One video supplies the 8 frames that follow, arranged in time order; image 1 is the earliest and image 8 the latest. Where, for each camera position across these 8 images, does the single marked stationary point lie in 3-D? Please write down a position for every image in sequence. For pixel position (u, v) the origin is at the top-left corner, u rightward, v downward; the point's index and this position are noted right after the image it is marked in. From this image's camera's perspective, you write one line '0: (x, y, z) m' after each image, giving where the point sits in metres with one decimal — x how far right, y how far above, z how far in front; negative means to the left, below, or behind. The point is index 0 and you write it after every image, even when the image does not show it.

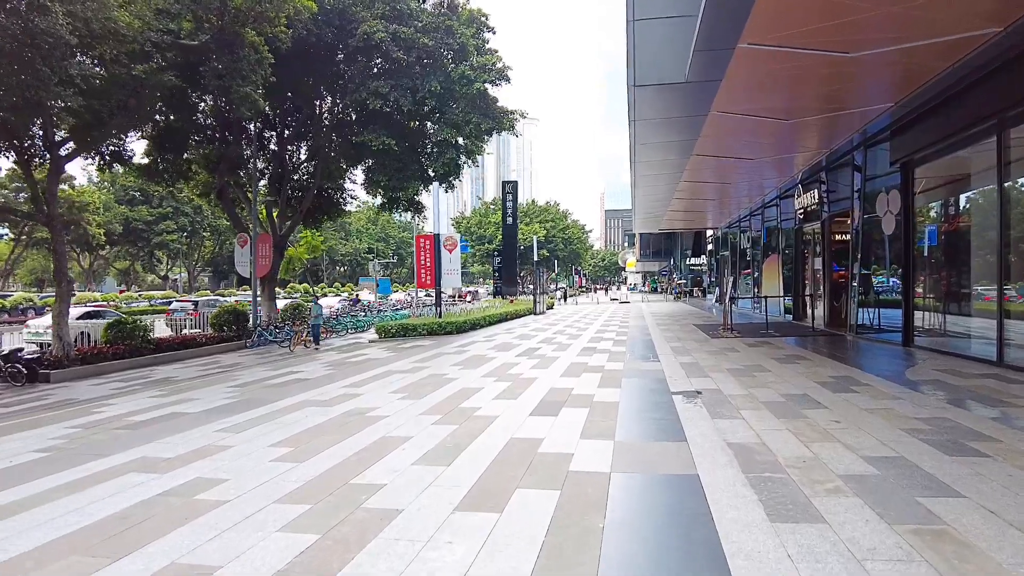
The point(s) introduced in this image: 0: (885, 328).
0: (+8.1, -0.9, +14.2) m
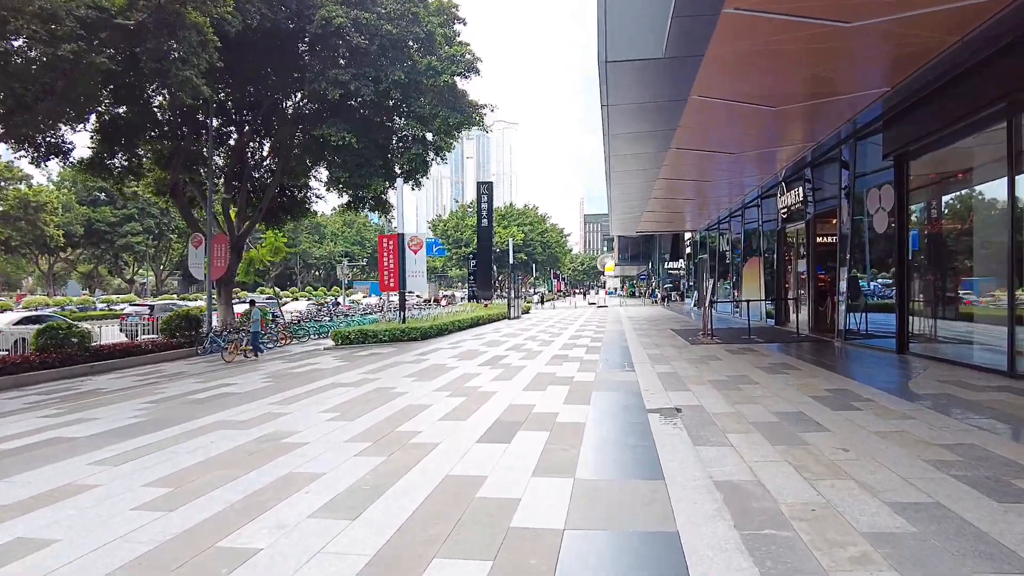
0: (+7.4, -0.9, +13.3) m
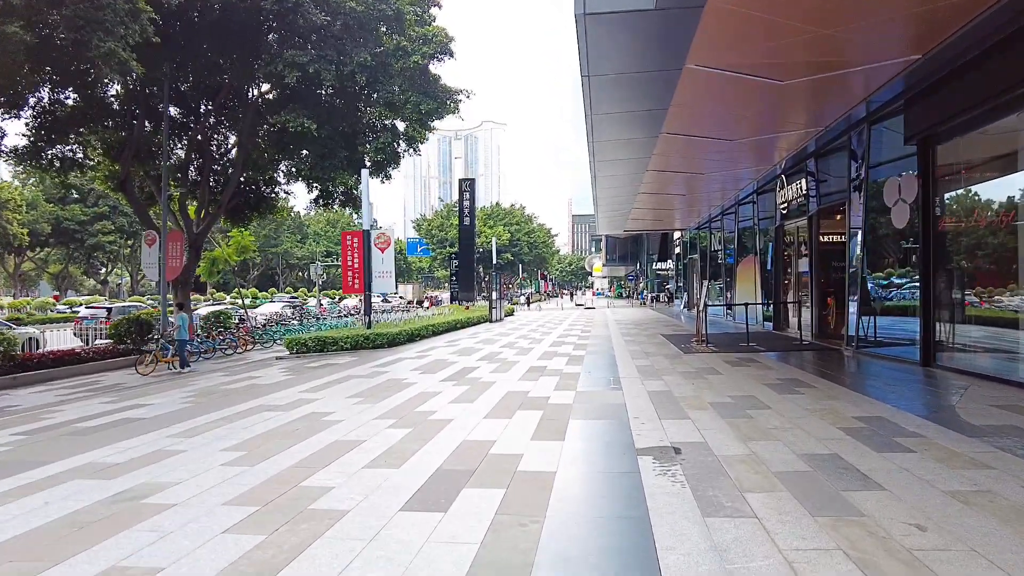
0: (+6.9, -1.0, +12.0) m
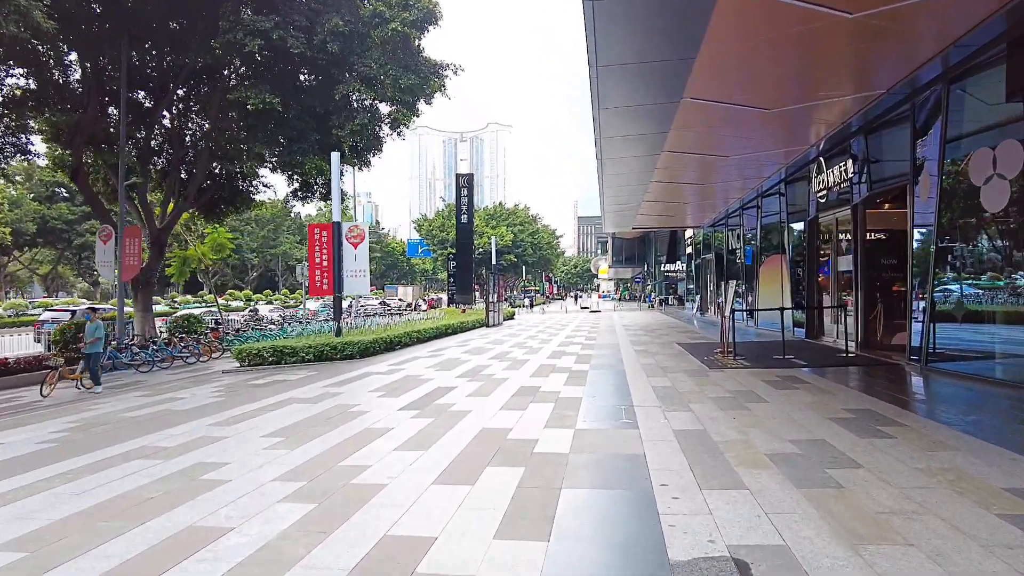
0: (+6.7, -1.0, +9.7) m
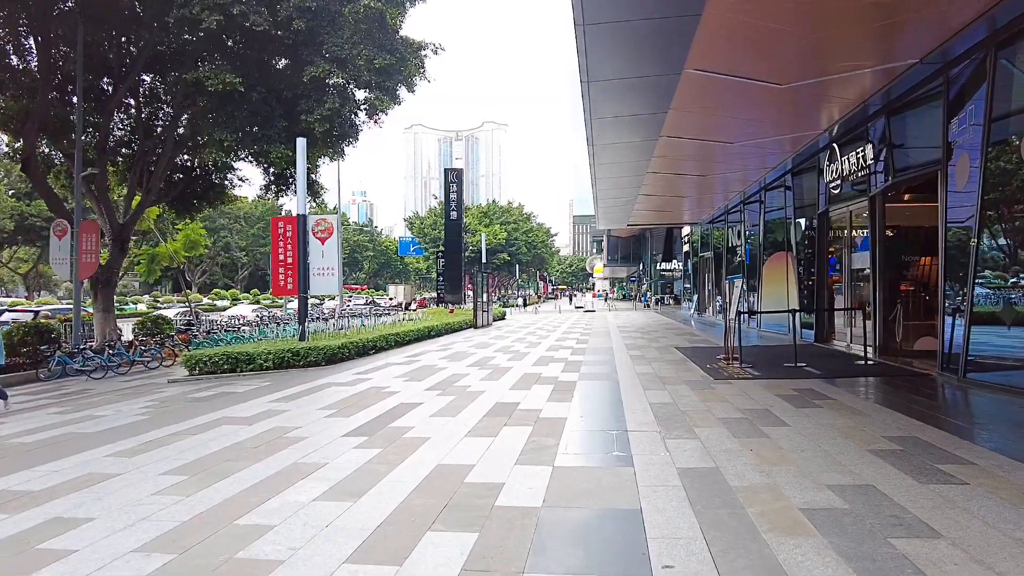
0: (+6.4, -1.0, +8.4) m
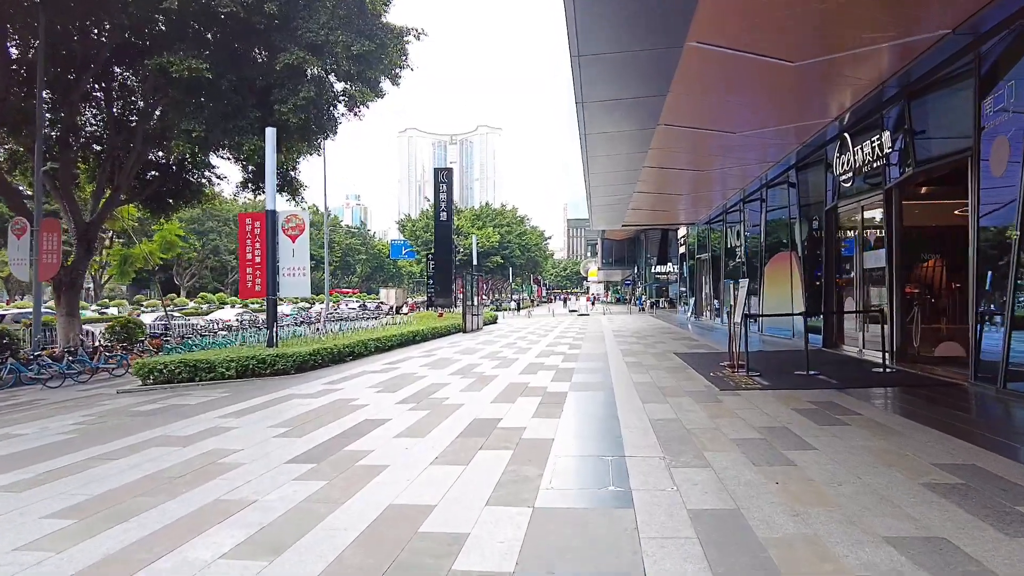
0: (+6.2, -1.0, +7.5) m
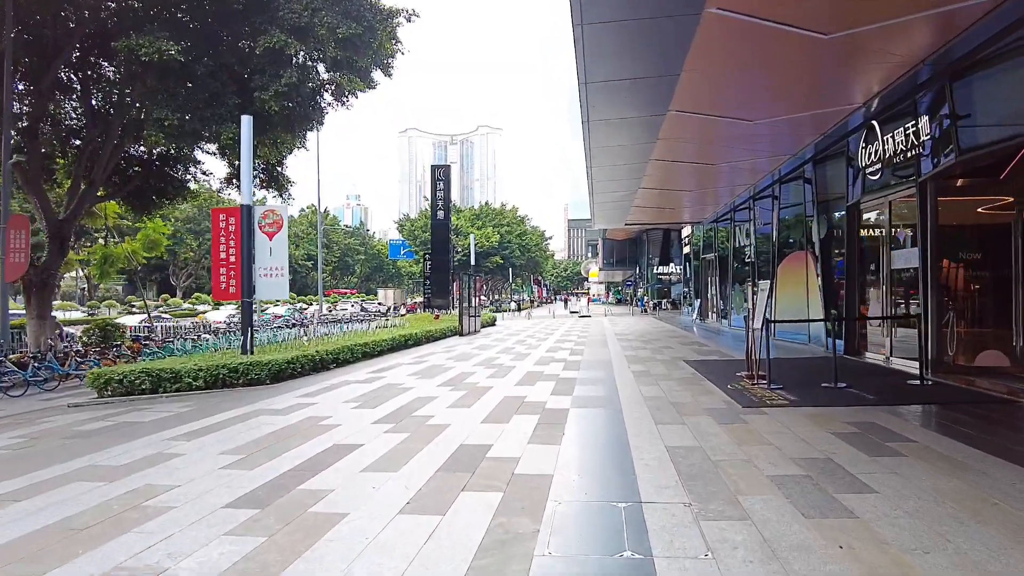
0: (+6.1, -1.0, +6.6) m
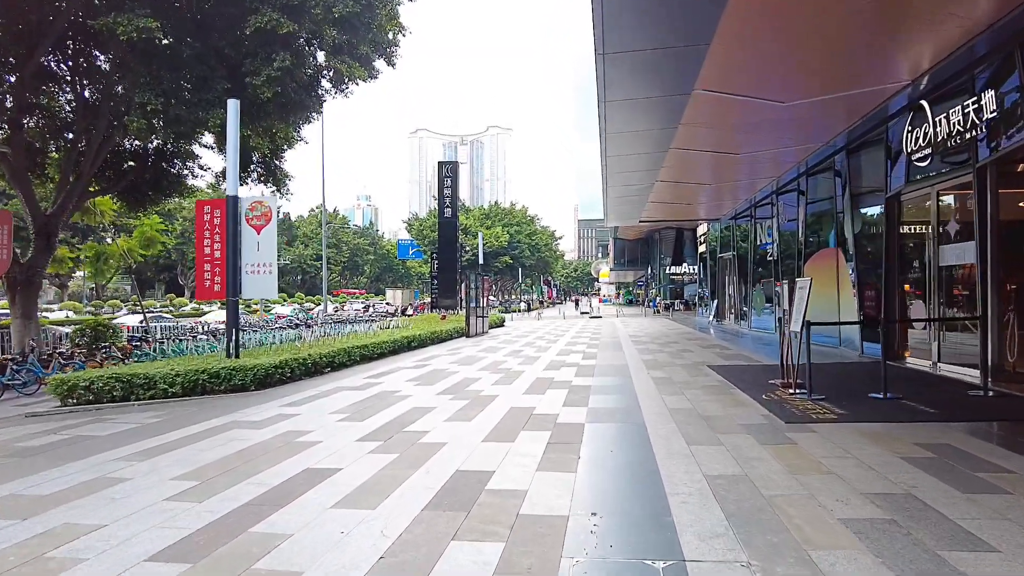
0: (+6.2, -1.0, +5.5) m
